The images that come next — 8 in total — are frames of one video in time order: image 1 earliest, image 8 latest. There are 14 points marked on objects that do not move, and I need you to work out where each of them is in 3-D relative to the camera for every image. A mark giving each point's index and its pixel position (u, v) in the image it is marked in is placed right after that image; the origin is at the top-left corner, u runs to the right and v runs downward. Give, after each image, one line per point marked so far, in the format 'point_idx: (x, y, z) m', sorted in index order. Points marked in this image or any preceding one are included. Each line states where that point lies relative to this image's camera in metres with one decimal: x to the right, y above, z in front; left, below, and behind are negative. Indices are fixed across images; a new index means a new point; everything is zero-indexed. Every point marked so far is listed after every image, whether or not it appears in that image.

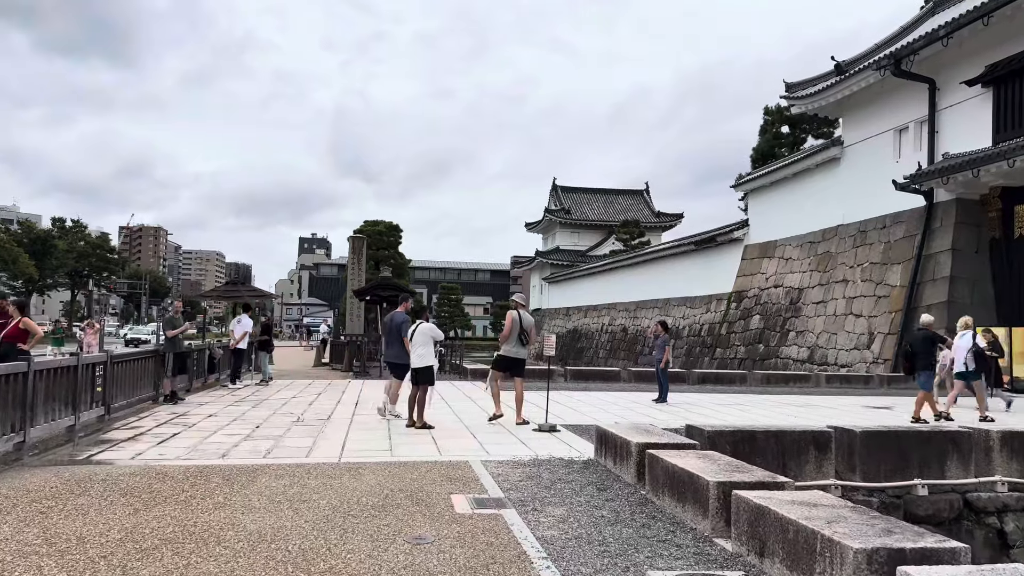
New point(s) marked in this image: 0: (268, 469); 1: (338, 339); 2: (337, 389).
0: (-1.5, -1.1, +5.1) m
1: (-3.8, -1.1, +17.8) m
2: (-2.4, -1.4, +11.3) m
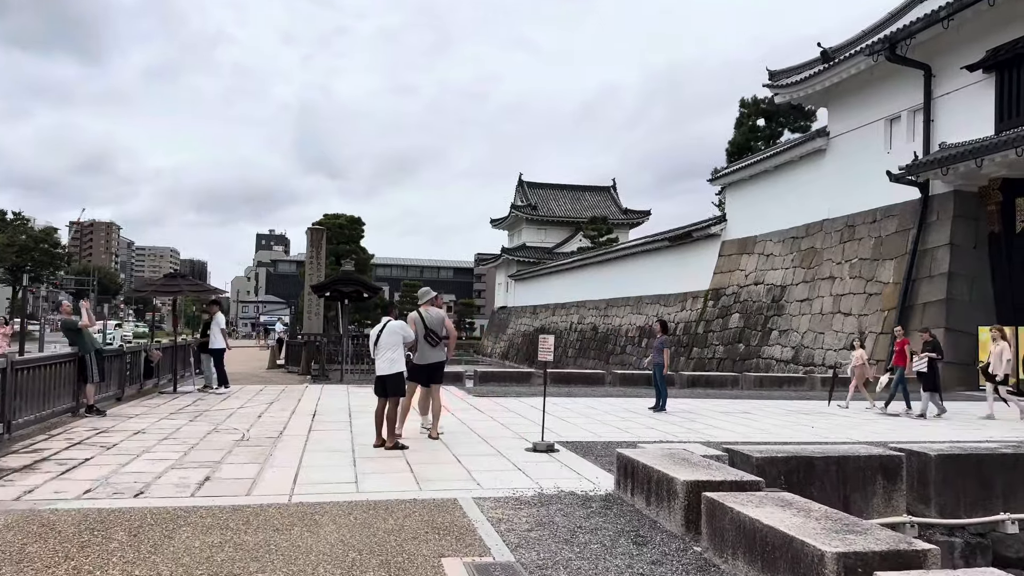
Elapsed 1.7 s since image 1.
0: (-1.5, -1.1, +3.8) m
1: (-4.4, -1.0, +16.5) m
2: (-2.7, -1.3, +10.1) m
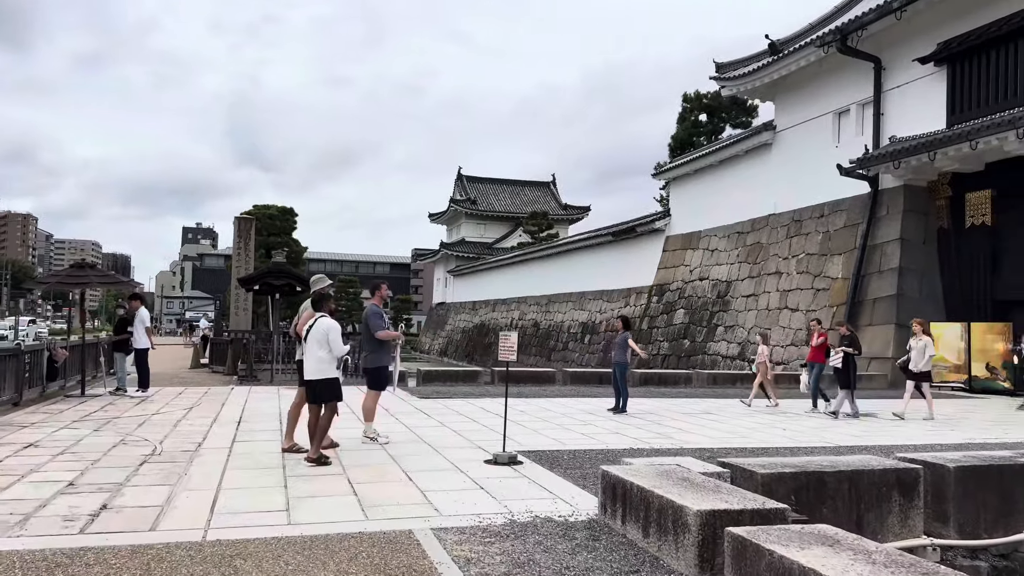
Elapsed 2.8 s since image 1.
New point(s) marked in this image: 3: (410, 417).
0: (-1.6, -1.0, +3.0) m
1: (-5.5, -0.9, +15.4) m
2: (-3.3, -1.2, +9.1) m
3: (-0.9, -1.2, +7.6) m
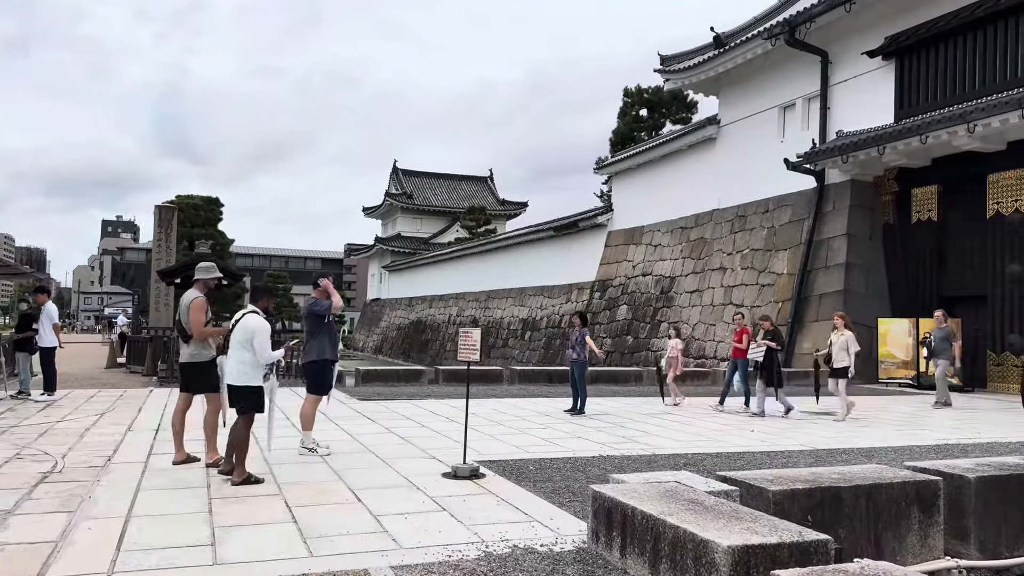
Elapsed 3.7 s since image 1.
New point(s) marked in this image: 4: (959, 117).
0: (-1.6, -1.0, +2.3) m
1: (-6.5, -0.8, +14.3) m
2: (-3.8, -1.2, +8.2) m
3: (-1.3, -1.1, +6.9) m
4: (+6.0, +2.3, +11.2) m
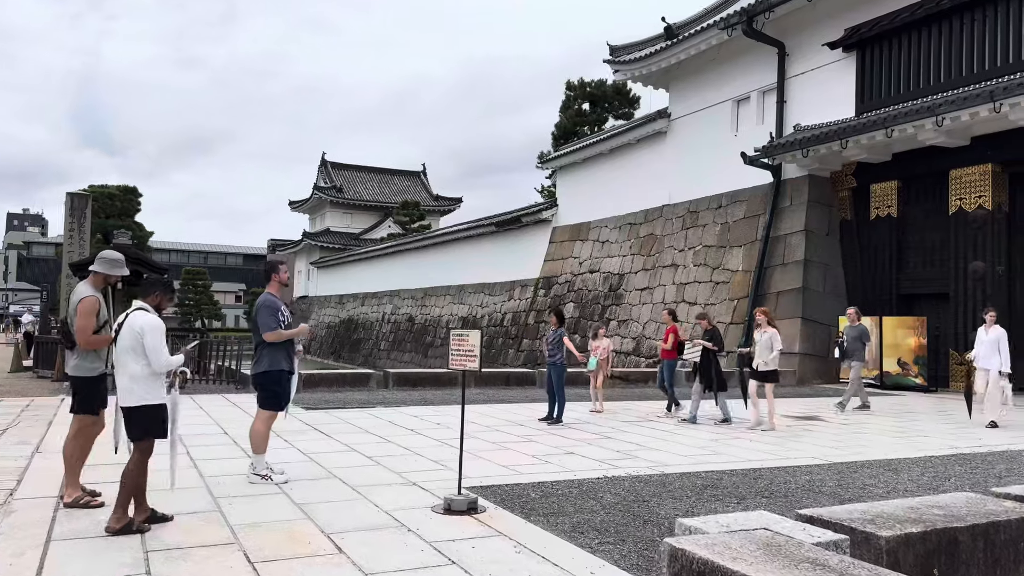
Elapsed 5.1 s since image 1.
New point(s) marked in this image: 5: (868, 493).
0: (-1.4, -0.9, +1.4) m
1: (-7.3, -0.7, +12.9) m
2: (-4.1, -1.1, +7.1) m
3: (-1.5, -1.1, +6.0) m
4: (+5.5, +2.3, +10.9) m
5: (+2.0, -1.1, +4.6) m
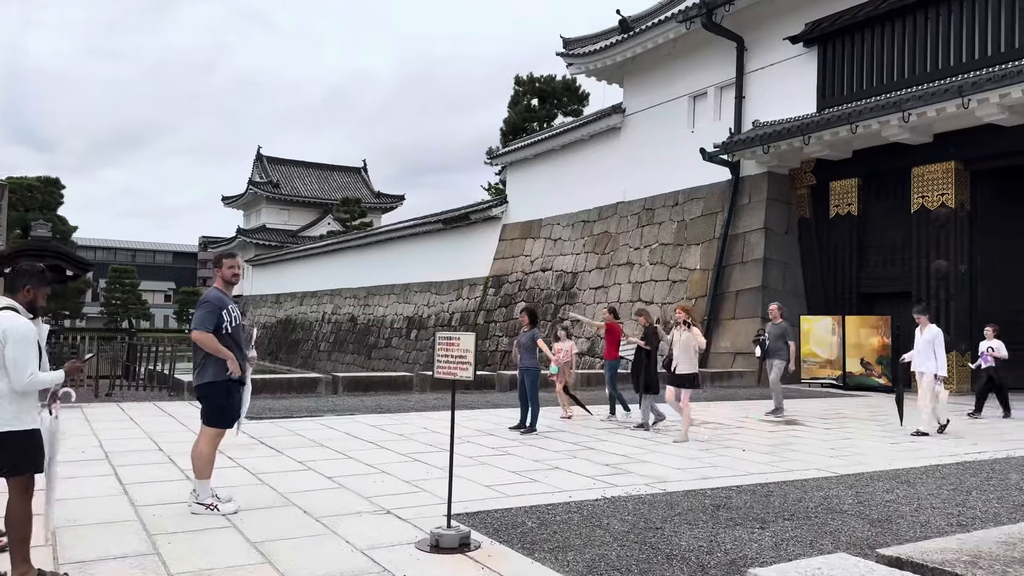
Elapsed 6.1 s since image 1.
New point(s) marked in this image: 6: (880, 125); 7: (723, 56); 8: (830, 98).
0: (-1.2, -0.9, +0.7) m
1: (-7.9, -0.7, +11.8) m
2: (-4.3, -1.1, +6.2) m
3: (-1.7, -1.1, +5.3) m
4: (+4.9, +2.4, +10.7) m
5: (+1.9, -1.1, +4.1) m
6: (+5.0, +2.2, +11.2) m
7: (+3.8, +4.2, +14.8) m
8: (+4.8, +2.9, +12.4) m
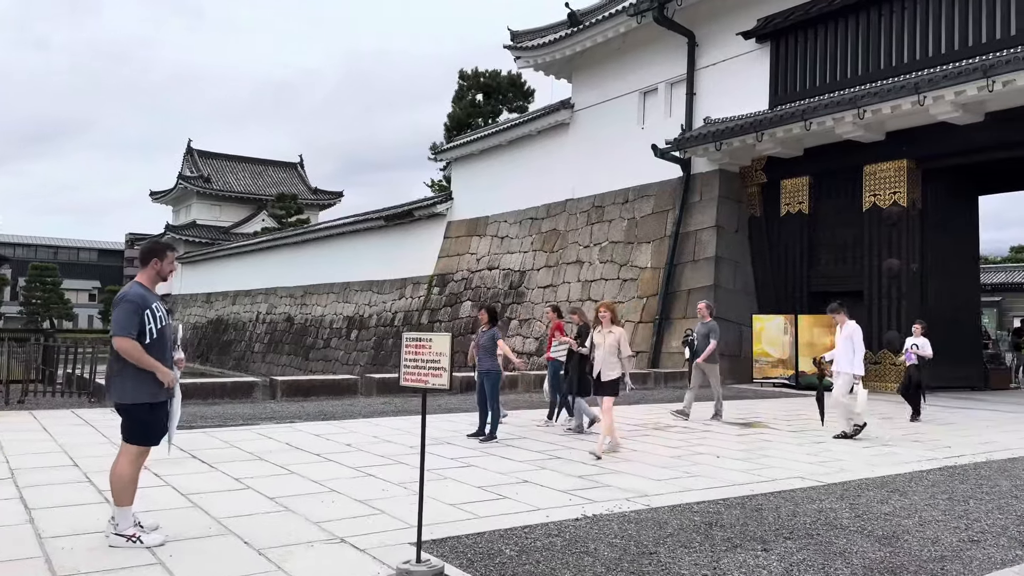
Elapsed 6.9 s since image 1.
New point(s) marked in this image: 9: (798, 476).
0: (-1.1, -0.9, +0.2) m
1: (-8.6, -0.7, +10.7) m
2: (-4.6, -1.1, +5.4) m
3: (-1.9, -1.1, +4.7) m
4: (+4.3, +2.4, +10.6) m
5: (+1.8, -1.1, +3.8) m
6: (+4.4, +2.2, +11.1) m
7: (+2.9, +4.2, +14.6) m
8: (+4.0, +2.9, +12.3) m
9: (+1.7, -1.1, +5.0) m
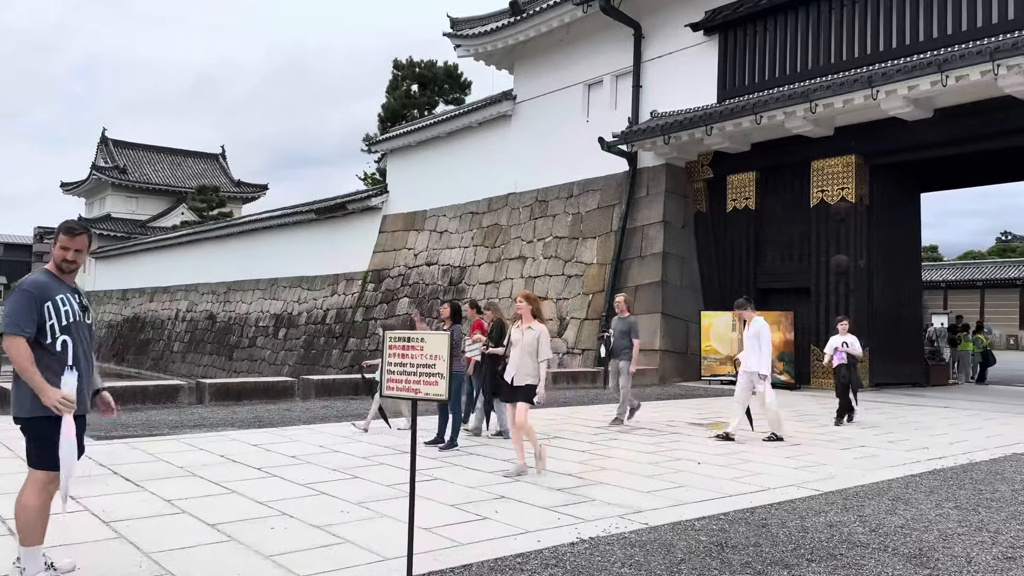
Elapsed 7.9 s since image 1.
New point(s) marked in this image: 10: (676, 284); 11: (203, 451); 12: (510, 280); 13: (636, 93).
0: (-0.8, -0.9, -0.4) m
1: (-9.2, -0.6, +9.4) m
2: (-4.8, -1.0, +4.5) m
3: (-2.0, -1.0, +4.0) m
4: (+3.7, +2.4, +10.4) m
5: (+1.7, -1.1, +3.5) m
6: (+3.6, +2.3, +11.0) m
7: (+1.9, +4.3, +14.3) m
8: (+3.2, +2.9, +12.1) m
9: (+1.6, -1.1, +4.6) m
10: (+2.6, +0.1, +13.1) m
11: (-2.1, -1.1, +5.5) m
12: (0.0, +0.2, +15.8) m
13: (+2.0, +3.2, +13.6) m
